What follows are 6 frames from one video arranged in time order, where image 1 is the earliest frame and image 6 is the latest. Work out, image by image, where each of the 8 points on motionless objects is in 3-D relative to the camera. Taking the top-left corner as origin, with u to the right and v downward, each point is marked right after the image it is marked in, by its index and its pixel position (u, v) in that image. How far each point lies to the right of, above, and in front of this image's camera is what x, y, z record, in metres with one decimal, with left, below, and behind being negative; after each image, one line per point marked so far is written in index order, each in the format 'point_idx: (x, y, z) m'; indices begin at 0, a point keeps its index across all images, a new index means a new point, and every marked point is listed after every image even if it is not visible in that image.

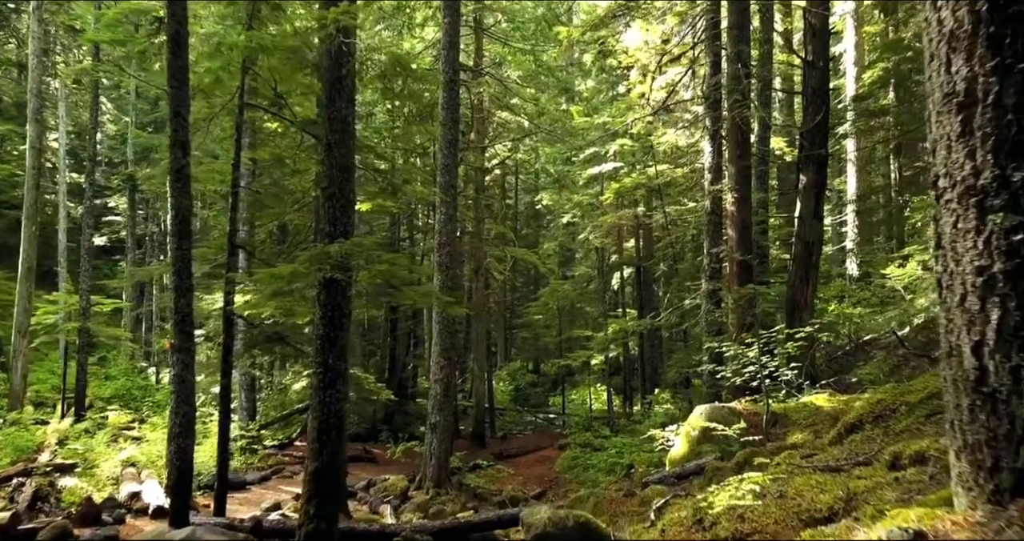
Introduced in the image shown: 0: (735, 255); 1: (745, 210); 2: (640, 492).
0: (+3.7, +0.3, +12.2) m
1: (+4.0, +1.0, +12.5) m
2: (+1.3, -2.3, +7.5) m
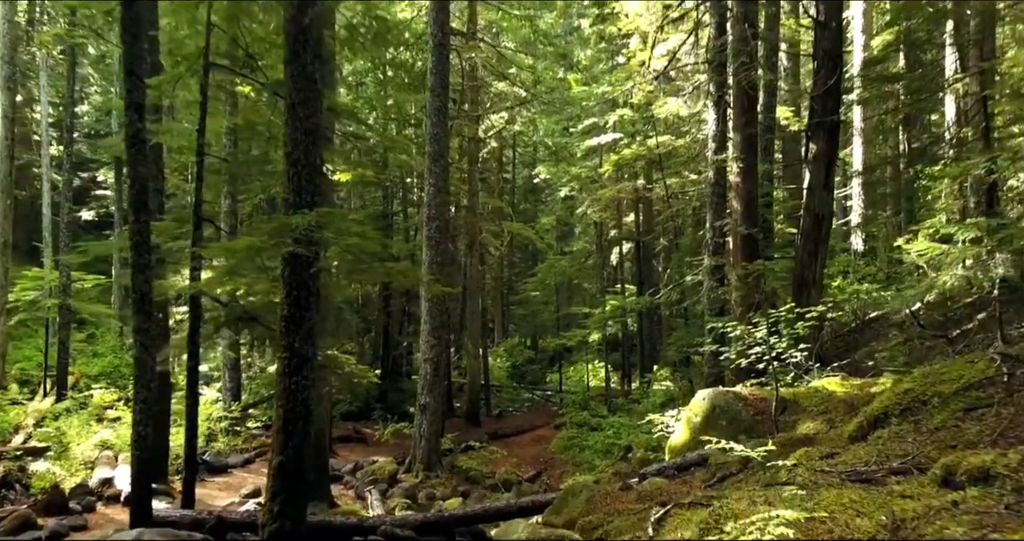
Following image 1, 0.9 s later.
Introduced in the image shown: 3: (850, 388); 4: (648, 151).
0: (+3.6, +0.7, +11.5) m
1: (+3.9, +1.4, +11.8) m
2: (+1.2, -2.0, +6.9) m
3: (+3.5, -1.2, +7.5) m
4: (+3.4, +3.0, +18.3) m
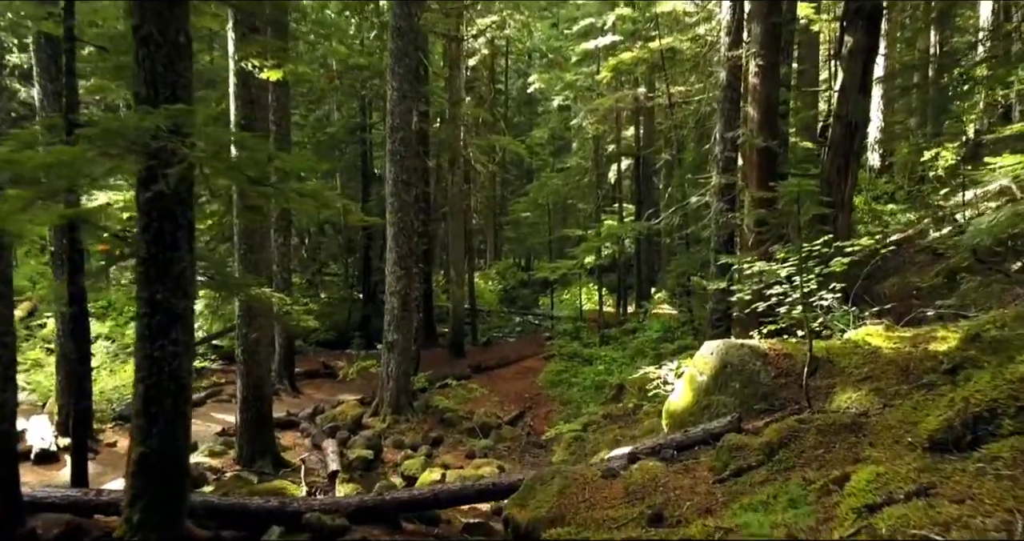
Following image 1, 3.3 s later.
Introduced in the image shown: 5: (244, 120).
0: (+3.2, +1.7, +9.7) m
1: (+3.5, +2.5, +9.8) m
2: (+0.8, -1.5, +5.4) m
3: (+3.2, -0.6, +5.9) m
4: (+3.0, +4.8, +16.1) m
5: (-3.3, +1.8, +8.8) m
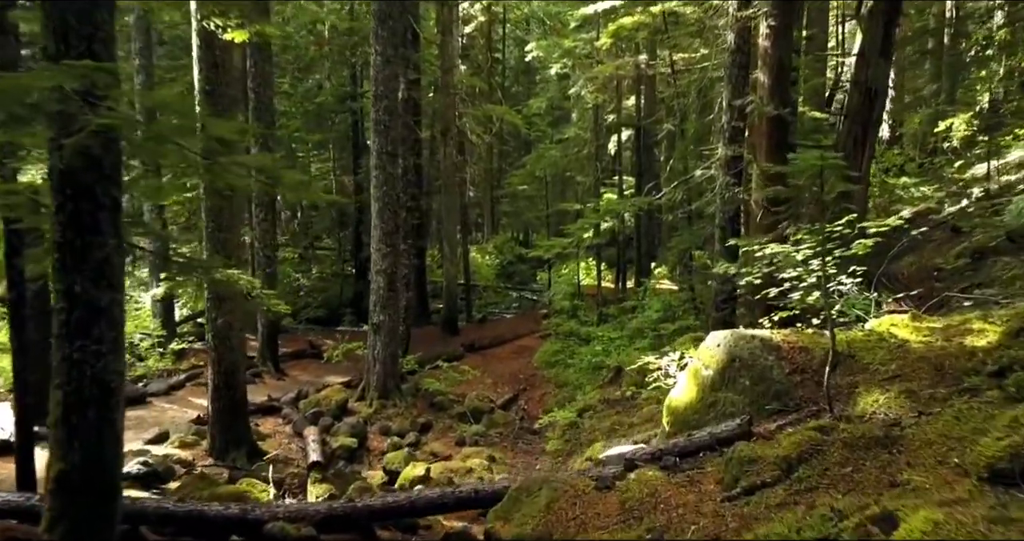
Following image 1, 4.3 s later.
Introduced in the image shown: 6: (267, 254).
0: (+3.1, +2.0, +8.9) m
1: (+3.4, +2.8, +9.1) m
2: (+0.7, -1.4, +4.8) m
3: (+3.0, -0.5, +5.3) m
4: (+2.9, +5.3, +15.3) m
5: (-3.4, +2.0, +8.1) m
6: (-4.6, +0.3, +13.6) m
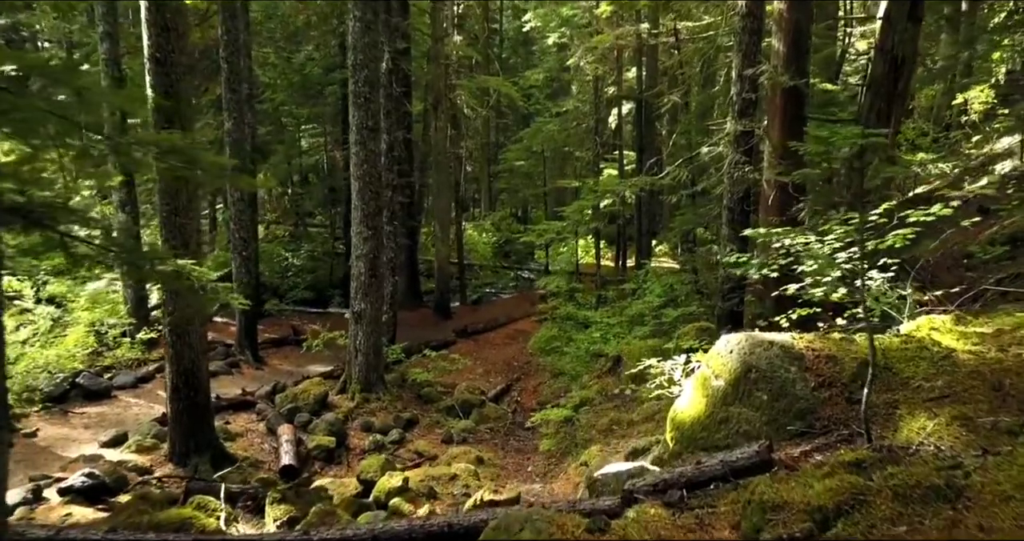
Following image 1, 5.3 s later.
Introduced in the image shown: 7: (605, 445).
0: (+3.0, +2.1, +8.1) m
1: (+3.2, +2.9, +8.2) m
2: (+0.6, -1.4, +4.0) m
3: (+2.9, -0.5, +4.5) m
4: (+2.8, +5.7, +14.3) m
5: (-3.5, +2.1, +7.2) m
6: (-4.7, +0.6, +12.8) m
7: (+1.0, -2.0, +8.3) m
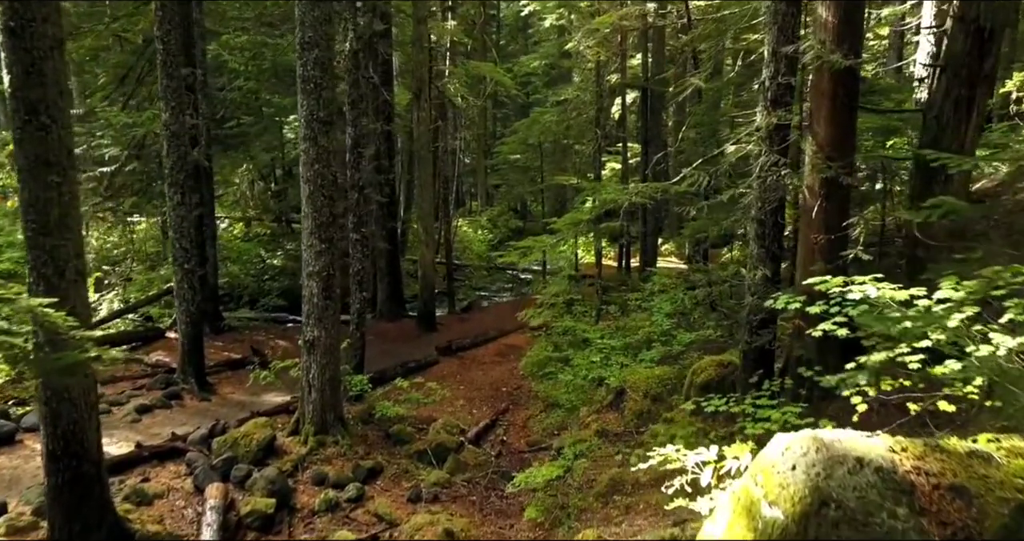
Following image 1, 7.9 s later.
0: (+2.8, +1.8, +6.3) m
1: (+3.0, +2.6, +6.4) m
2: (+0.3, -1.7, +2.3) m
3: (+2.7, -0.8, +2.8) m
4: (+2.6, +5.5, +12.5) m
5: (-3.7, +1.9, +5.5) m
6: (-4.9, +0.4, +11.1) m
7: (+0.8, -2.3, +6.6) m
